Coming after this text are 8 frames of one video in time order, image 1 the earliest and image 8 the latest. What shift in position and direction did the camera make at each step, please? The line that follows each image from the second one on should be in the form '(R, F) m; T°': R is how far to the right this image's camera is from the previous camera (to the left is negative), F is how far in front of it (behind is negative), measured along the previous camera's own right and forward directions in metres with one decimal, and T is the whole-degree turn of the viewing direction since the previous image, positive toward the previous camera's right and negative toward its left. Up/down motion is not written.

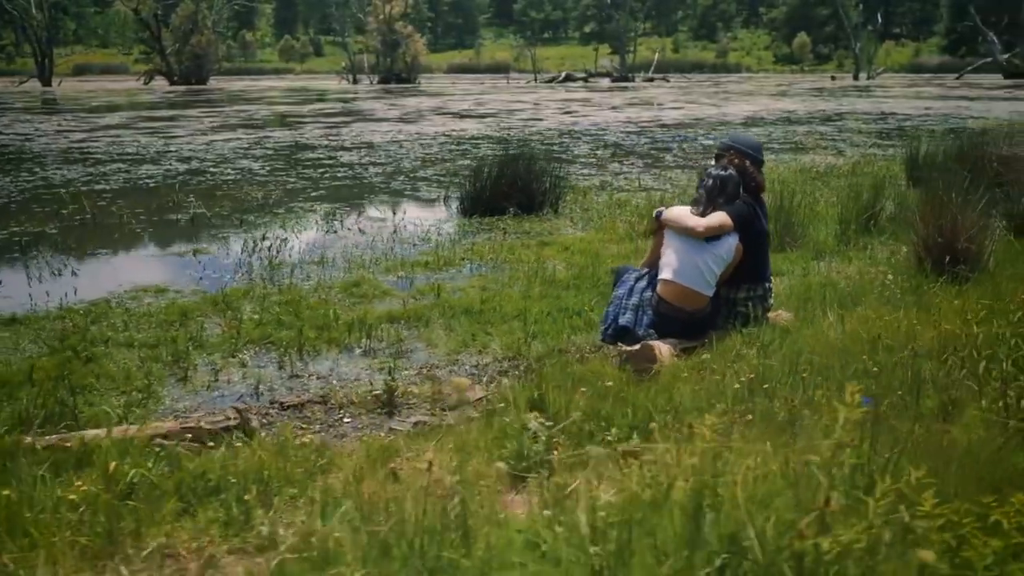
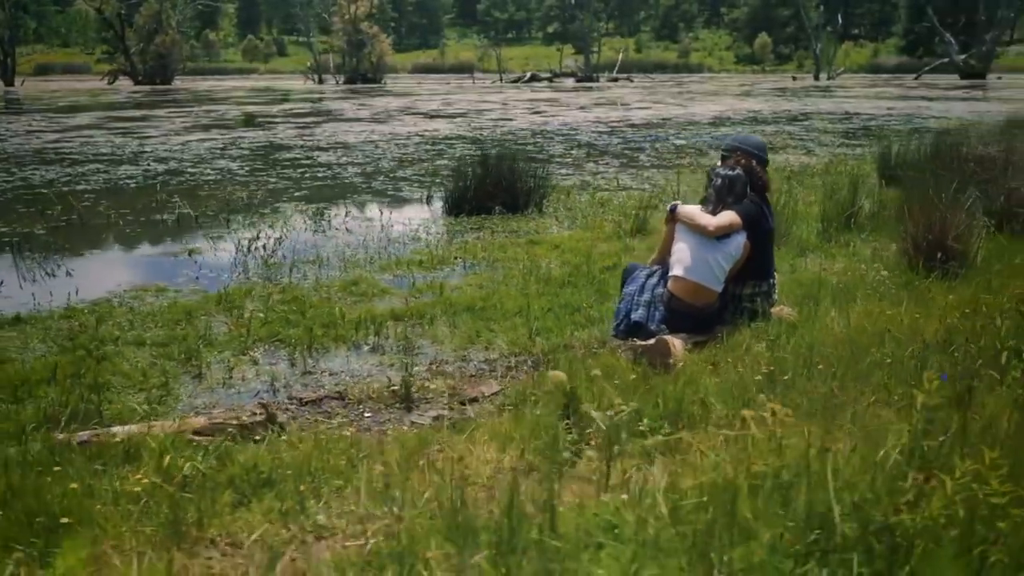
(-0.3, -0.1) m; +2°
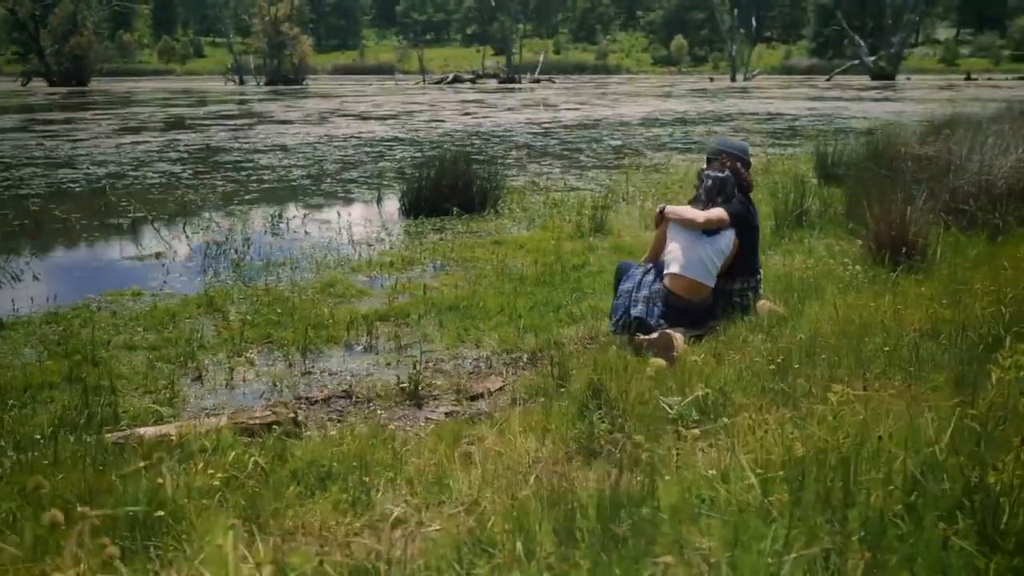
(-0.4, -0.2) m; +4°
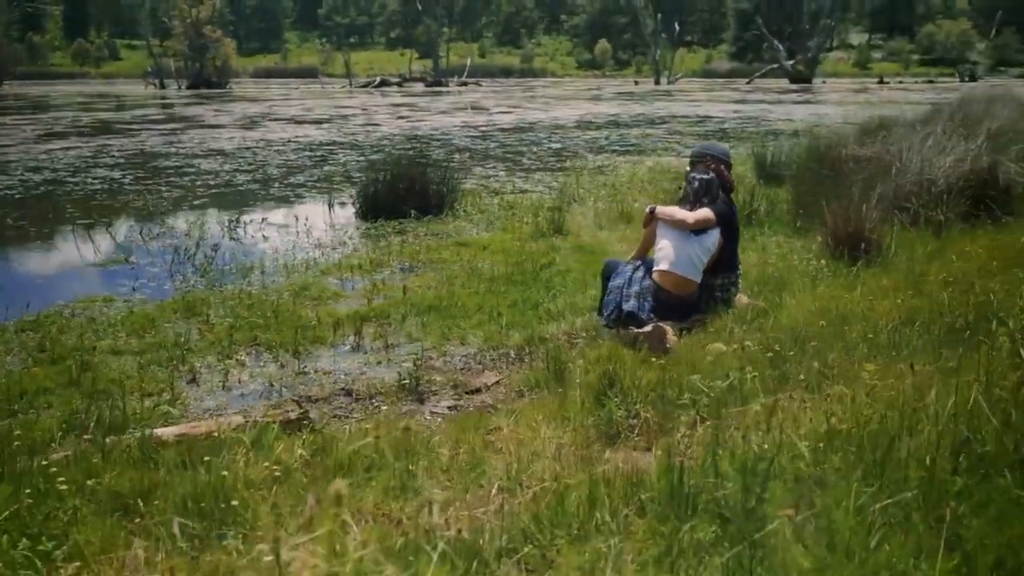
(-0.4, -0.2) m; +4°
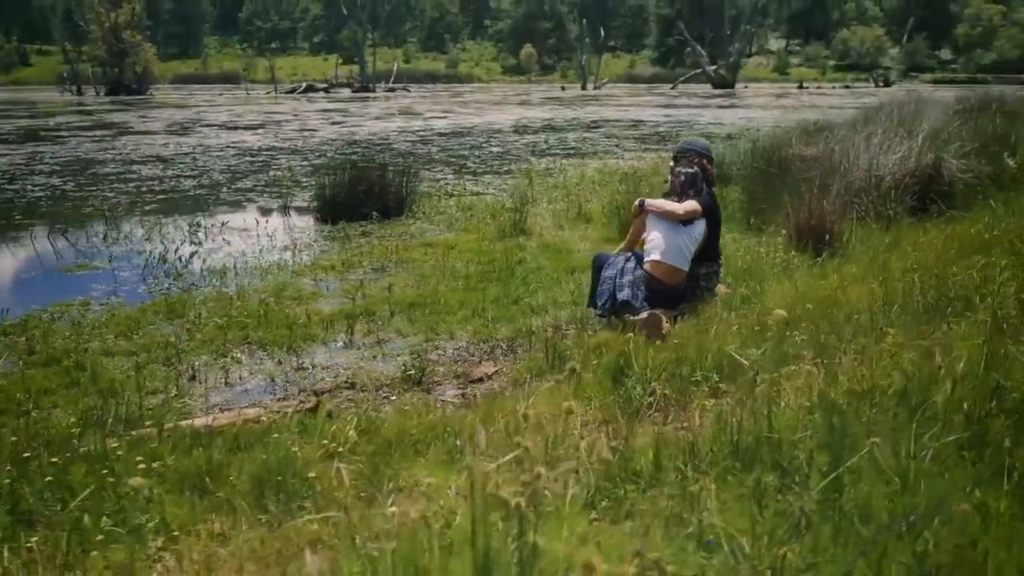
(-0.4, -0.2) m; +4°
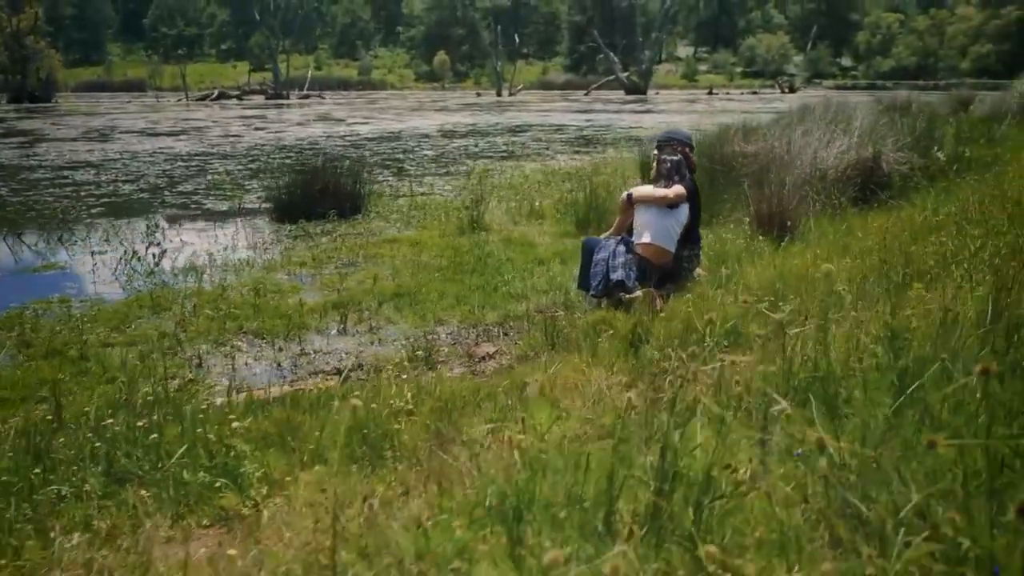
(-0.5, -0.3) m; +5°
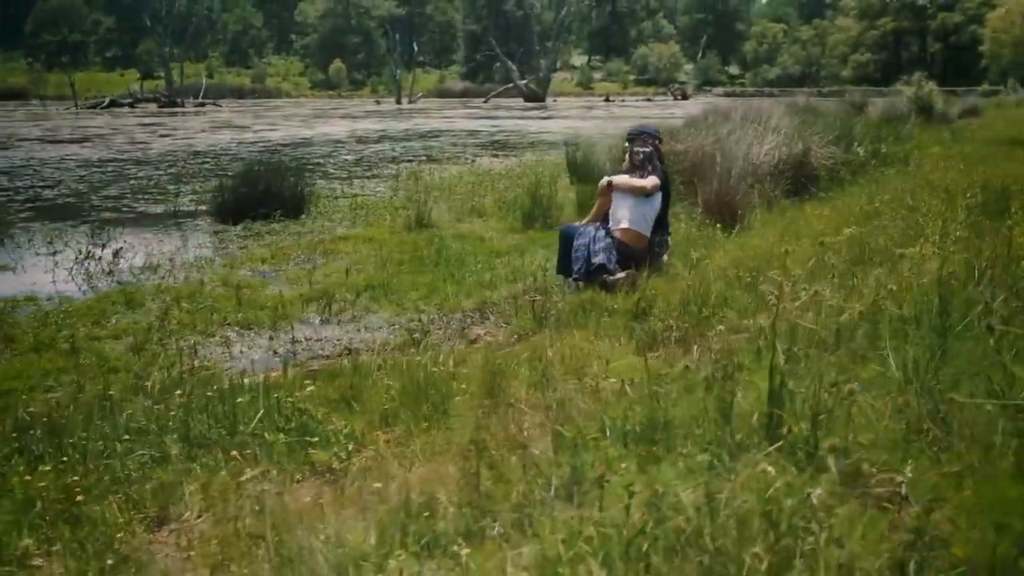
(-0.6, -0.3) m; +6°
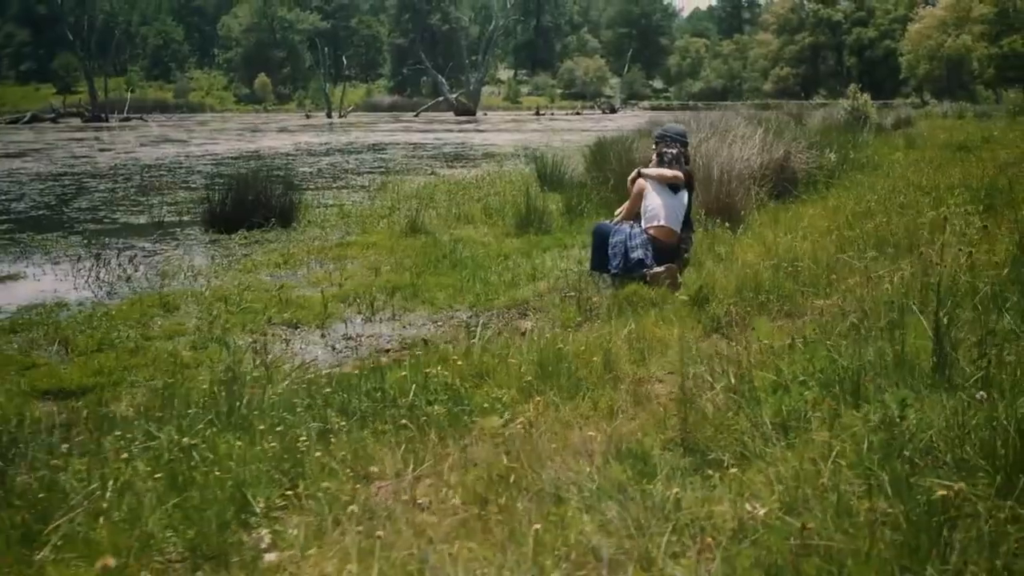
(-0.8, -0.3) m; +4°
